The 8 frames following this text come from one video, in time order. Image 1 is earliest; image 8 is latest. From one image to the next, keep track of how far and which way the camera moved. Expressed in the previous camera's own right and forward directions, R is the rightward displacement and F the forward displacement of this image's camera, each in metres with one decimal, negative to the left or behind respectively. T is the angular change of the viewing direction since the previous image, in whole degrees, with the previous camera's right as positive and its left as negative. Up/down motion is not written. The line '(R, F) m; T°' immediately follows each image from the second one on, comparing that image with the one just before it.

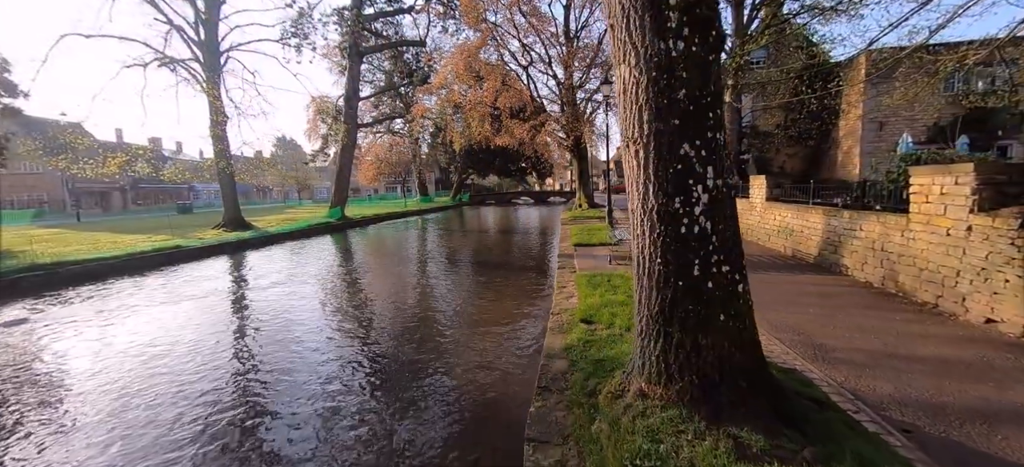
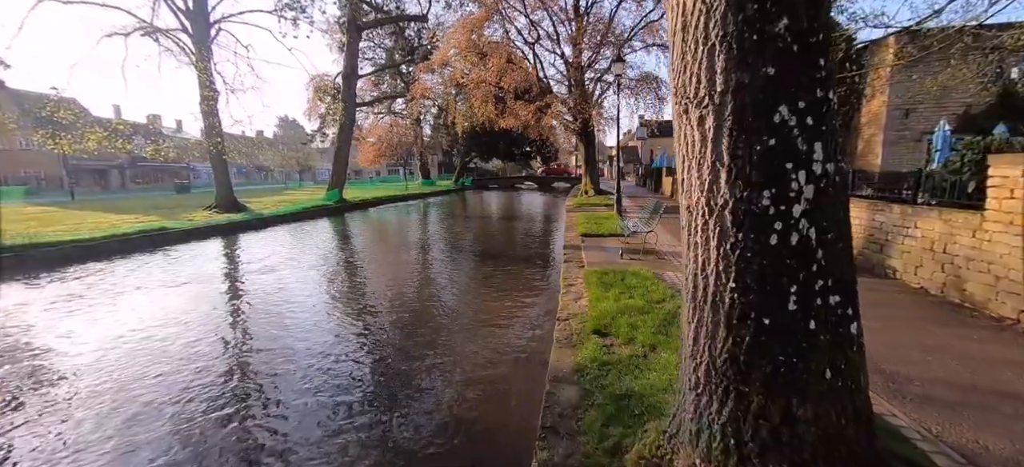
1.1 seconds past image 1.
(0.0, +0.6) m; 0°
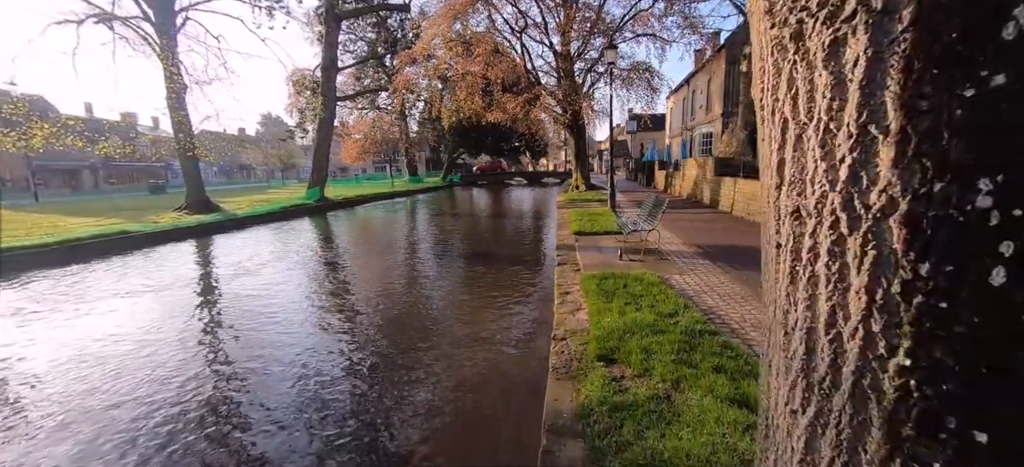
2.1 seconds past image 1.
(0.0, +0.6) m; +1°
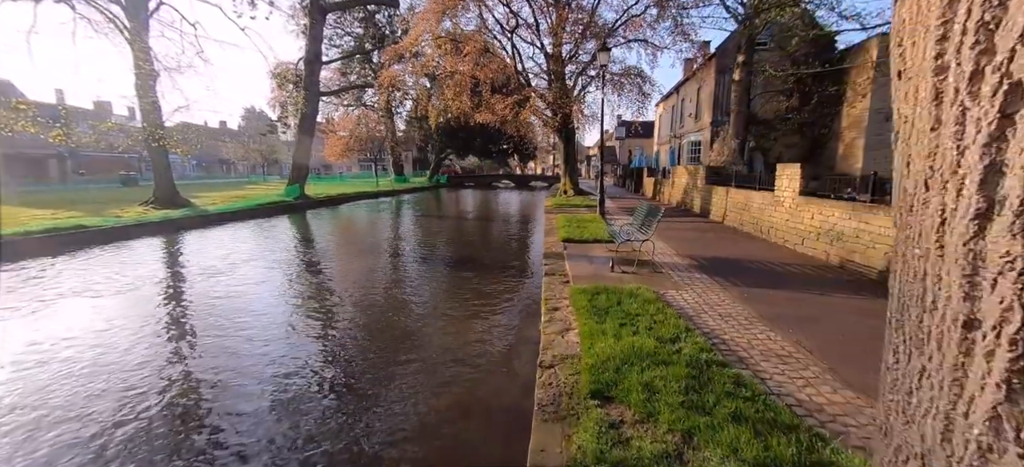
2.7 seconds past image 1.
(0.0, +0.4) m; +2°
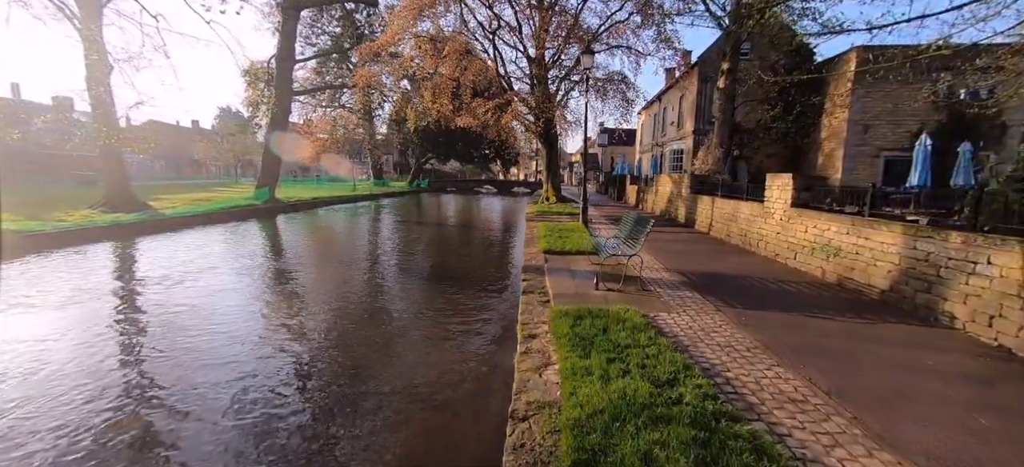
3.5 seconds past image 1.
(+0.1, +0.5) m; +2°
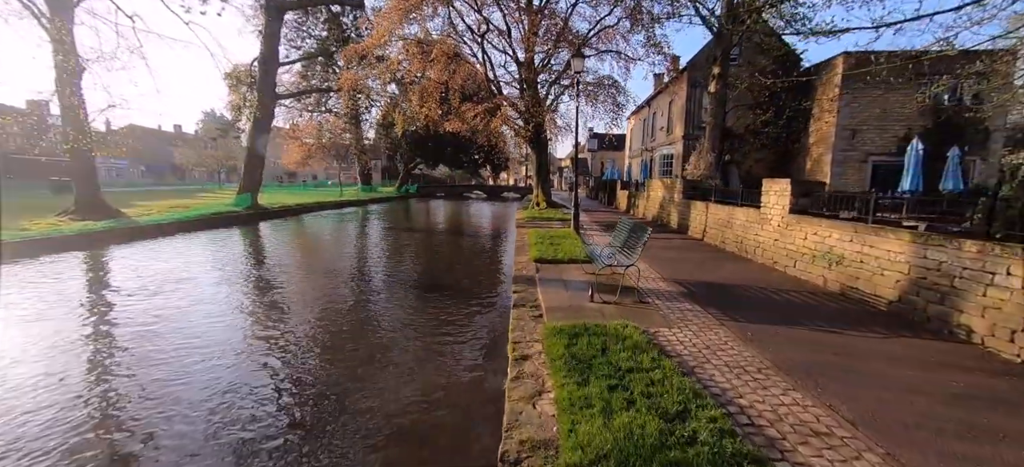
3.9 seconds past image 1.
(0.0, +0.3) m; +1°
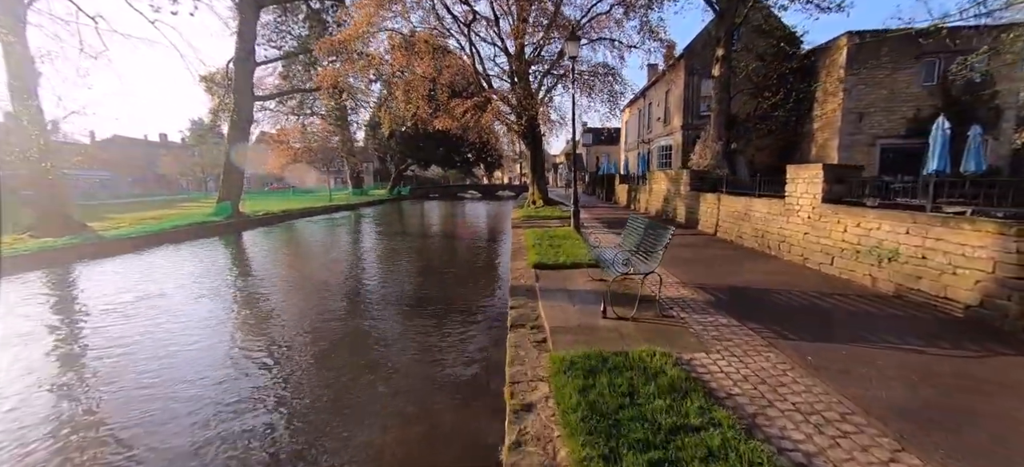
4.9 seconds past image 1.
(0.0, +0.8) m; 0°
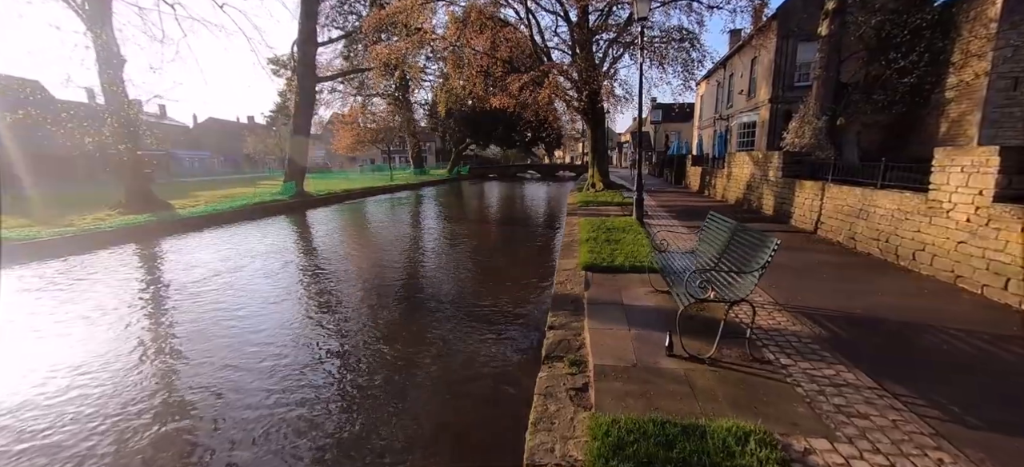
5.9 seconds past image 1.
(+0.2, +0.8) m; -9°
